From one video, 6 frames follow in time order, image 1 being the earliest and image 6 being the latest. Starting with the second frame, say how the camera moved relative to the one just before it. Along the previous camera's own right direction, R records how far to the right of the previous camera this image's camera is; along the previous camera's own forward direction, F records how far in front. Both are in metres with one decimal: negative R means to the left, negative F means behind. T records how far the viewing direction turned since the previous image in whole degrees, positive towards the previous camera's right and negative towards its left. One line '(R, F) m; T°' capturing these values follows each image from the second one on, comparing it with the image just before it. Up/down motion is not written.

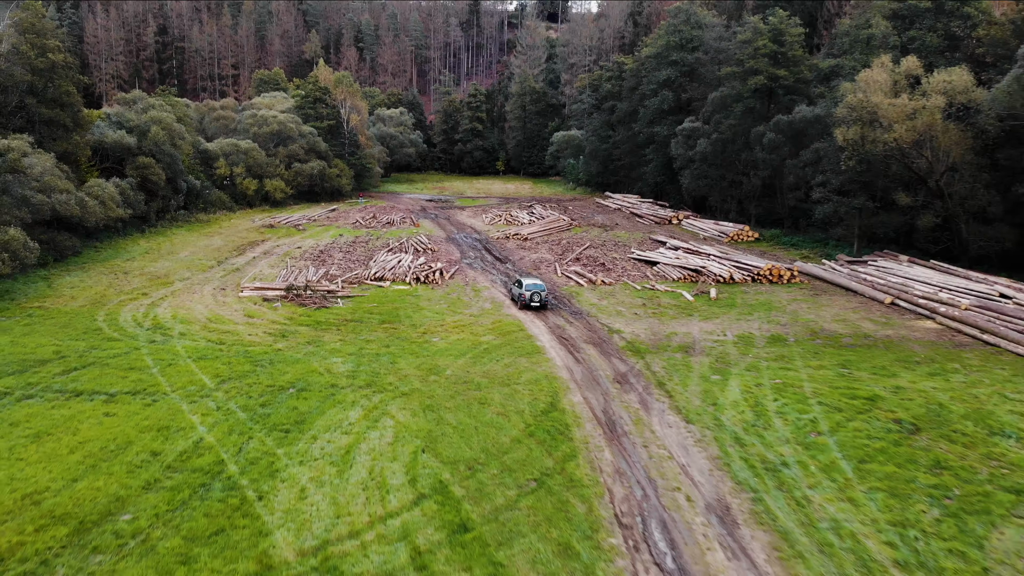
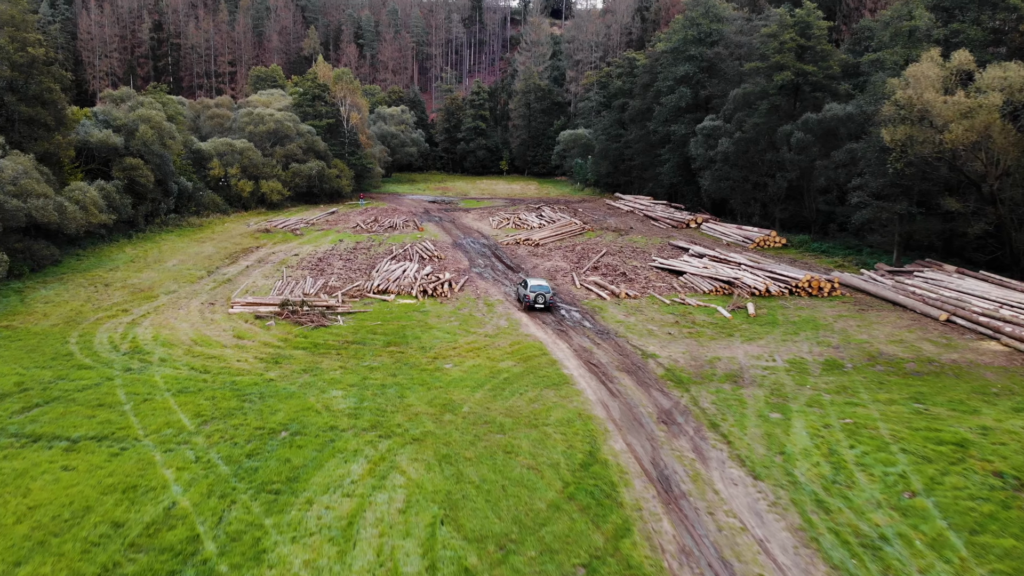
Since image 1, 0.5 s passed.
(-0.5, +2.4) m; 0°
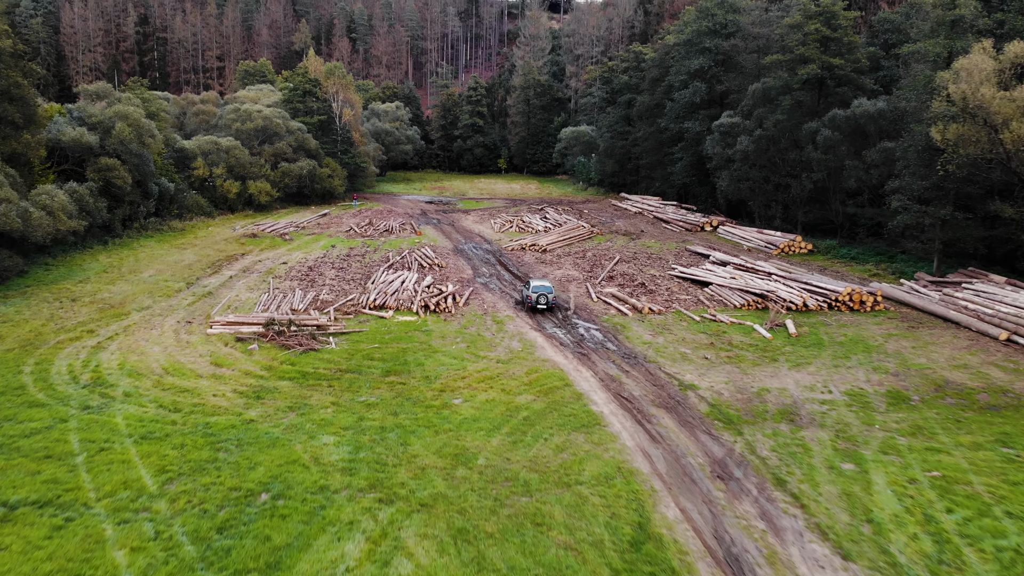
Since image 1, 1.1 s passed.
(-0.5, +2.5) m; 0°
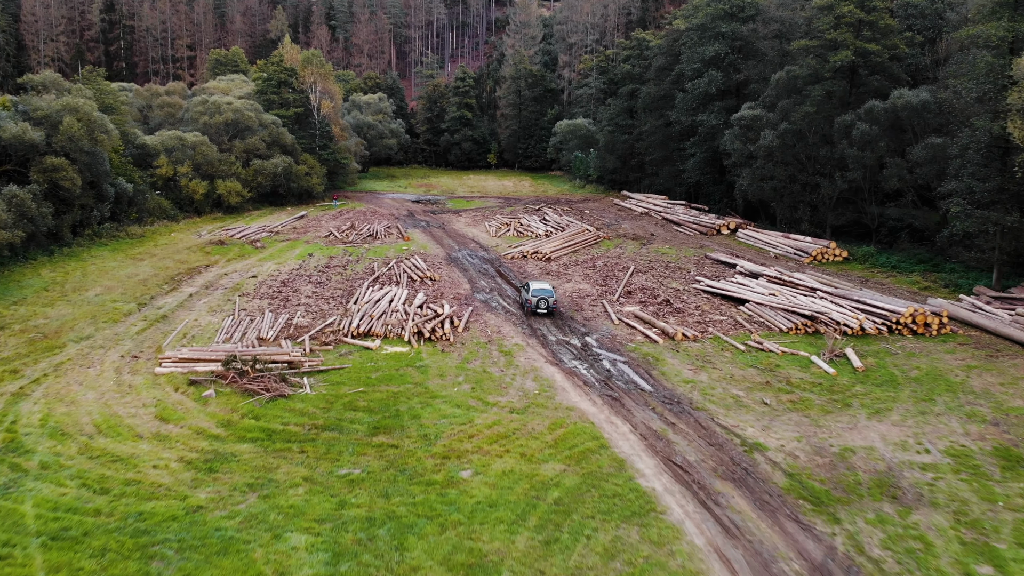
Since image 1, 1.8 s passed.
(-0.6, +3.5) m; +1°
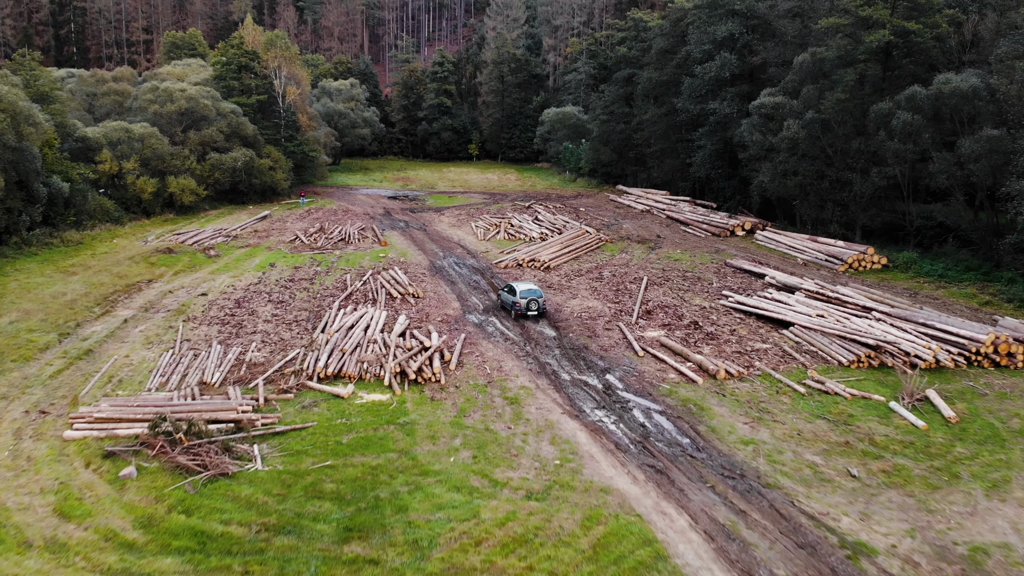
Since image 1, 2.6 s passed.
(-0.6, +3.6) m; +2°
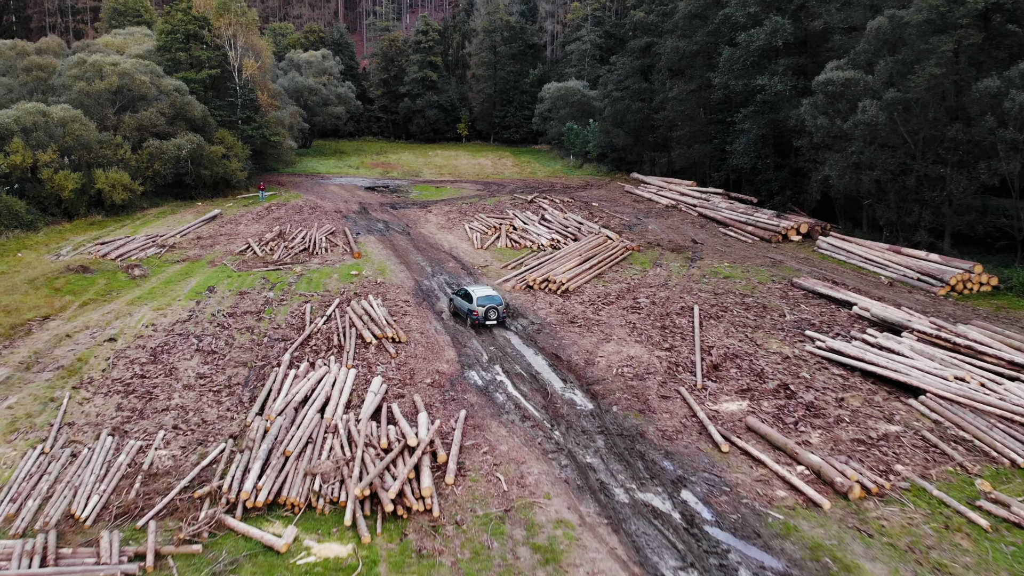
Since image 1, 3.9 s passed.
(-0.5, +5.4) m; +1°
